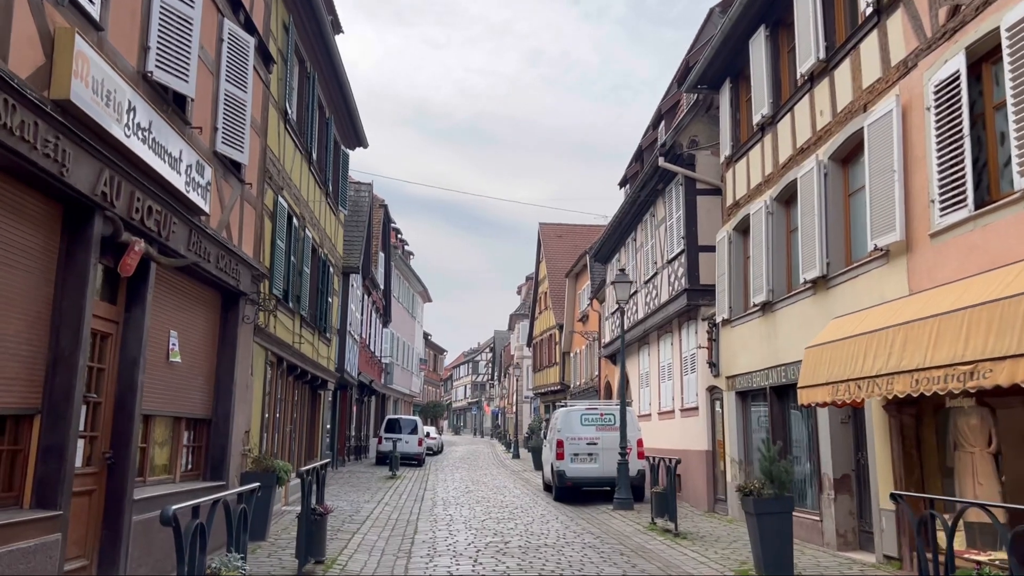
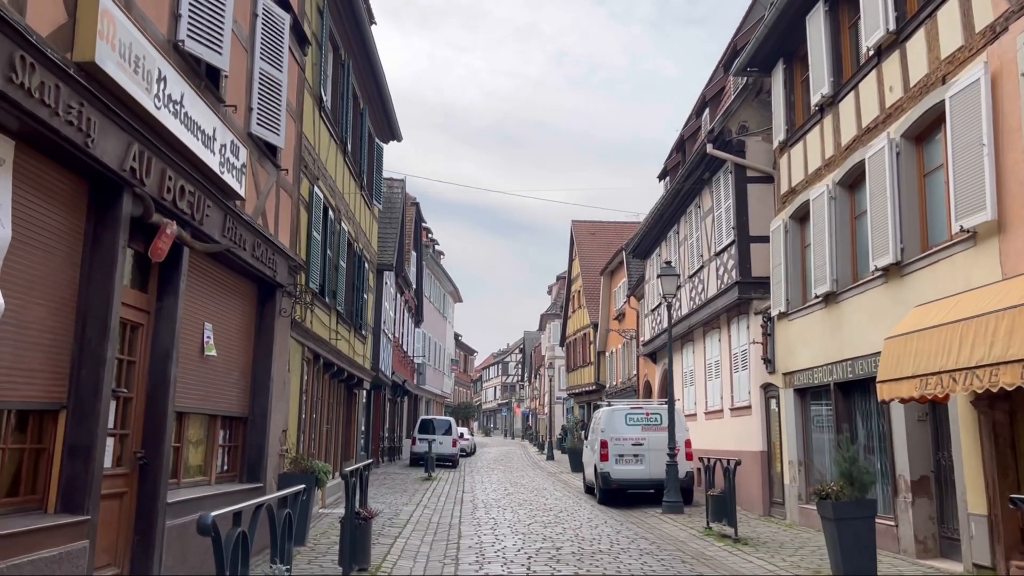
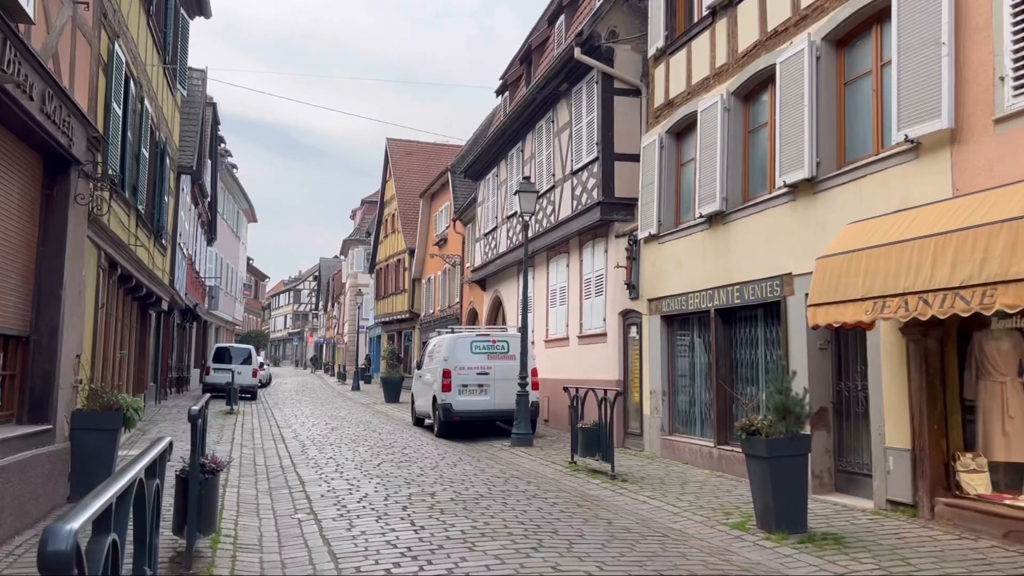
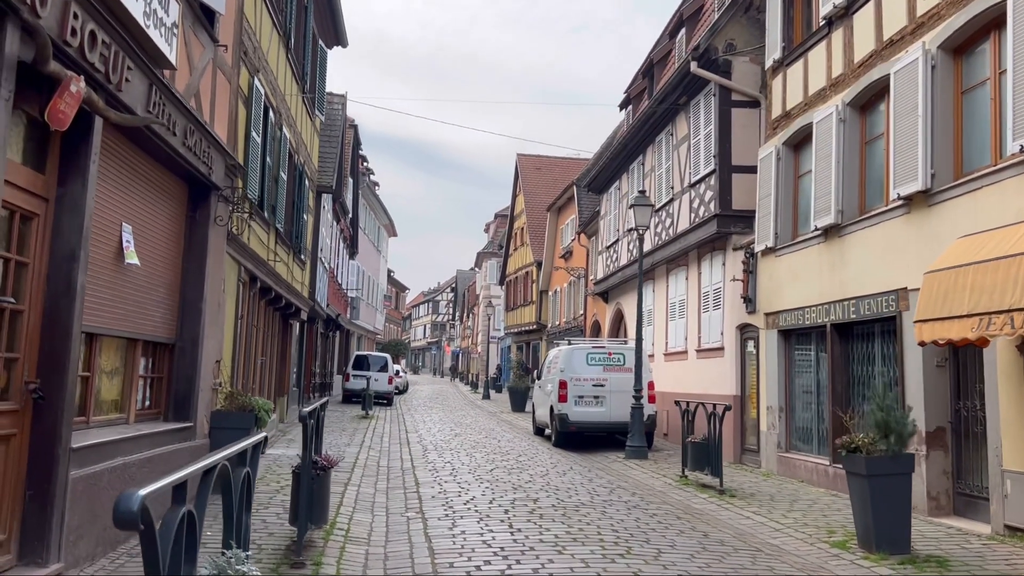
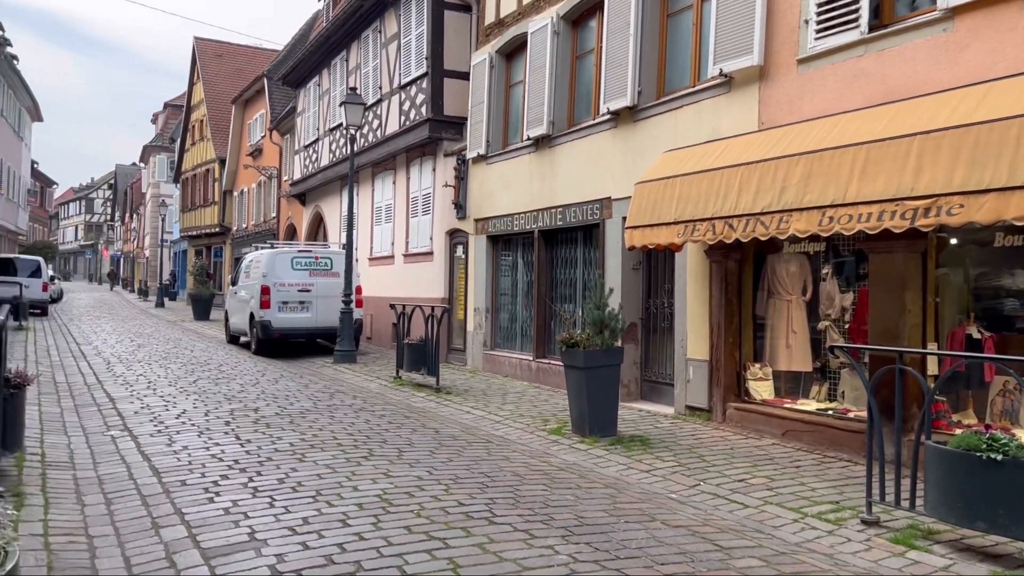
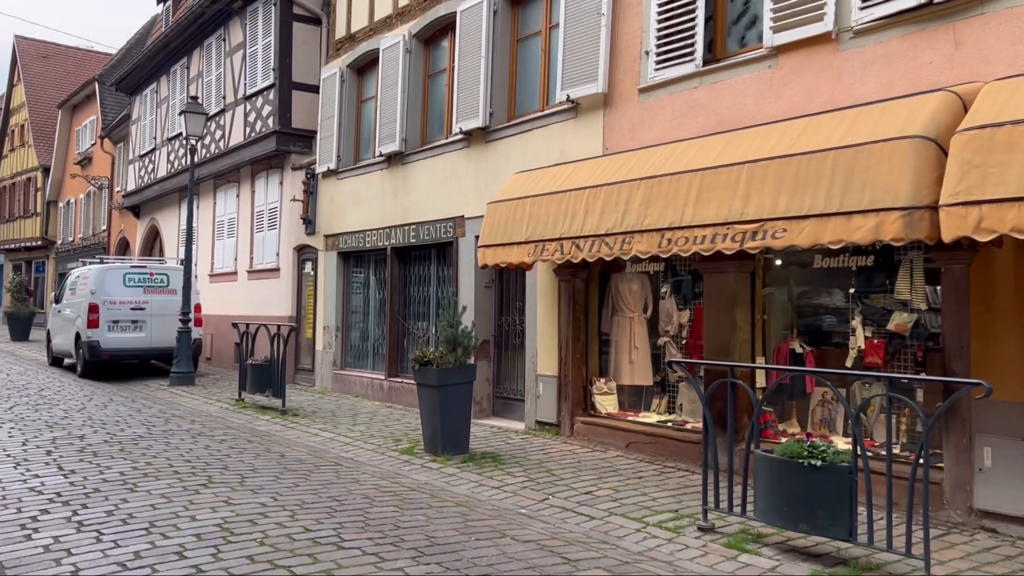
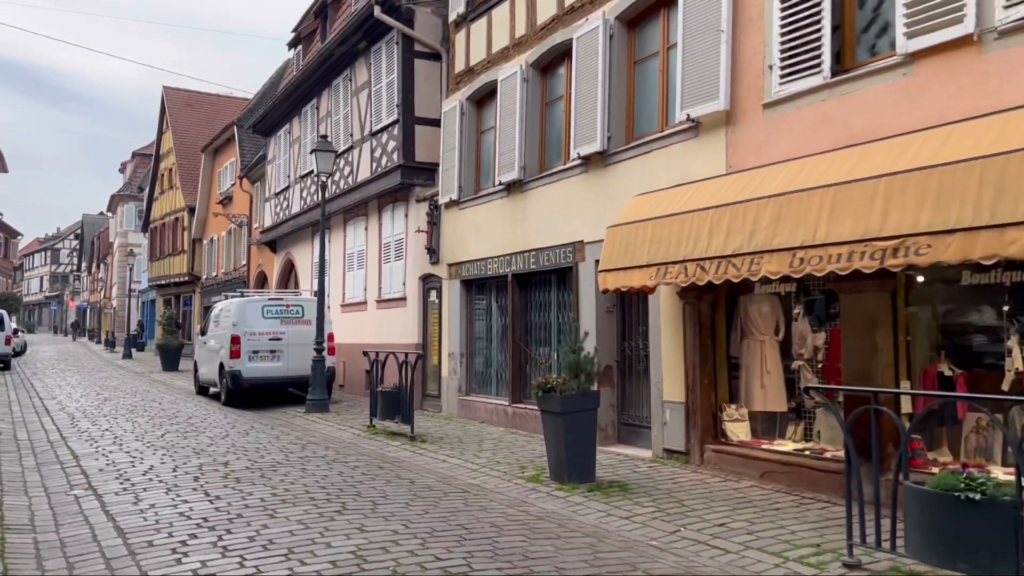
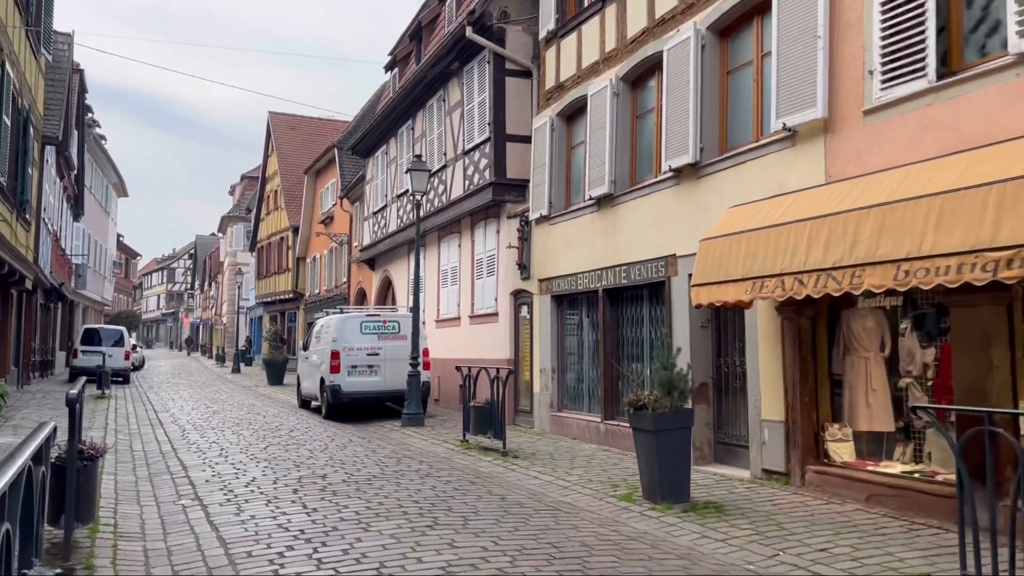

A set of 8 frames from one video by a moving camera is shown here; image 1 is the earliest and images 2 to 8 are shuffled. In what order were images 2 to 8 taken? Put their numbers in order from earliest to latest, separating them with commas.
2, 4, 3, 8, 7, 6, 5
